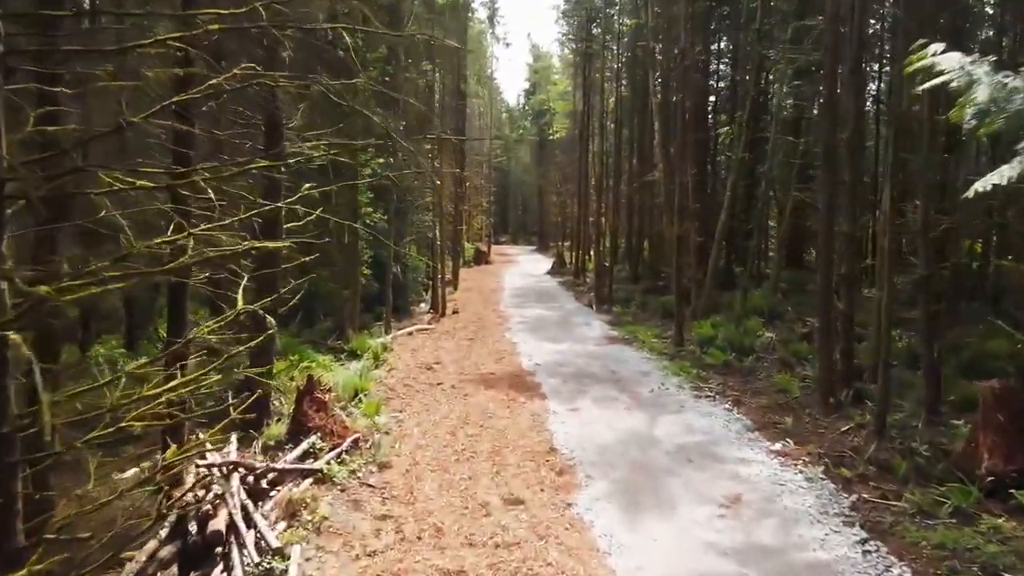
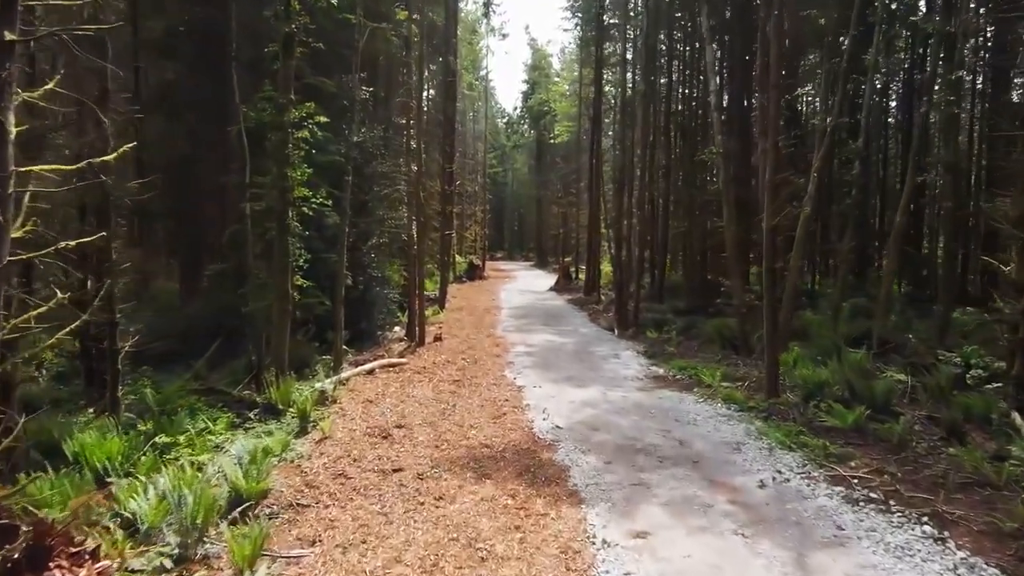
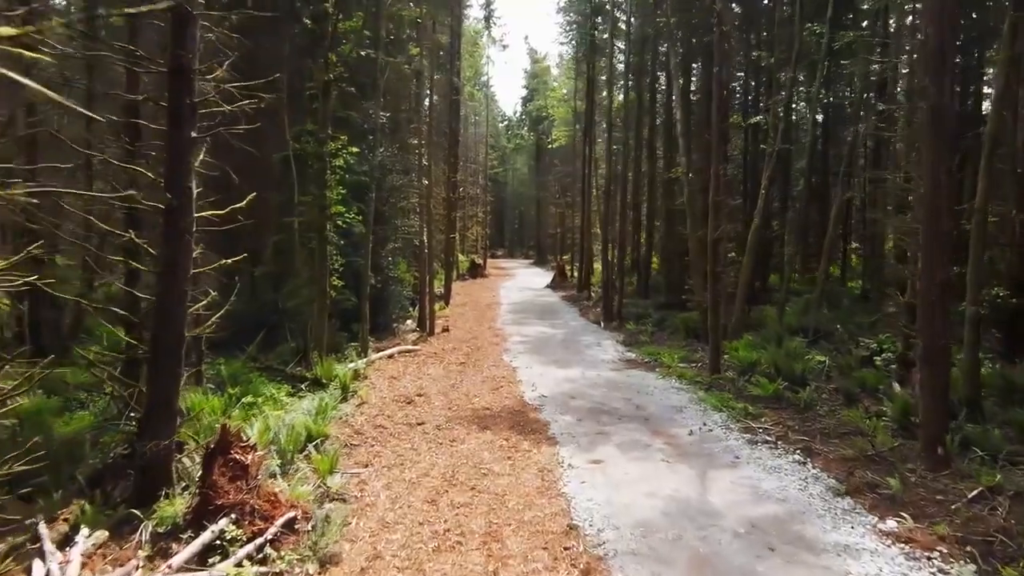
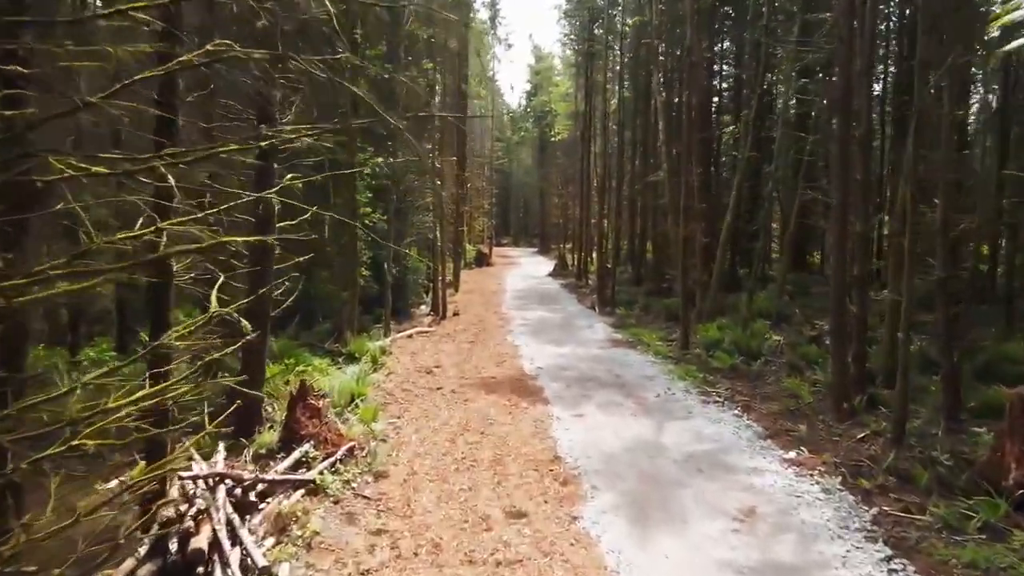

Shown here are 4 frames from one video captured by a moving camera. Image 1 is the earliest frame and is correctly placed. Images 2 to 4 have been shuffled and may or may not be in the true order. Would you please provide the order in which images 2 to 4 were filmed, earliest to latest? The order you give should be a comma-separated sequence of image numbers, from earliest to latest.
4, 3, 2
